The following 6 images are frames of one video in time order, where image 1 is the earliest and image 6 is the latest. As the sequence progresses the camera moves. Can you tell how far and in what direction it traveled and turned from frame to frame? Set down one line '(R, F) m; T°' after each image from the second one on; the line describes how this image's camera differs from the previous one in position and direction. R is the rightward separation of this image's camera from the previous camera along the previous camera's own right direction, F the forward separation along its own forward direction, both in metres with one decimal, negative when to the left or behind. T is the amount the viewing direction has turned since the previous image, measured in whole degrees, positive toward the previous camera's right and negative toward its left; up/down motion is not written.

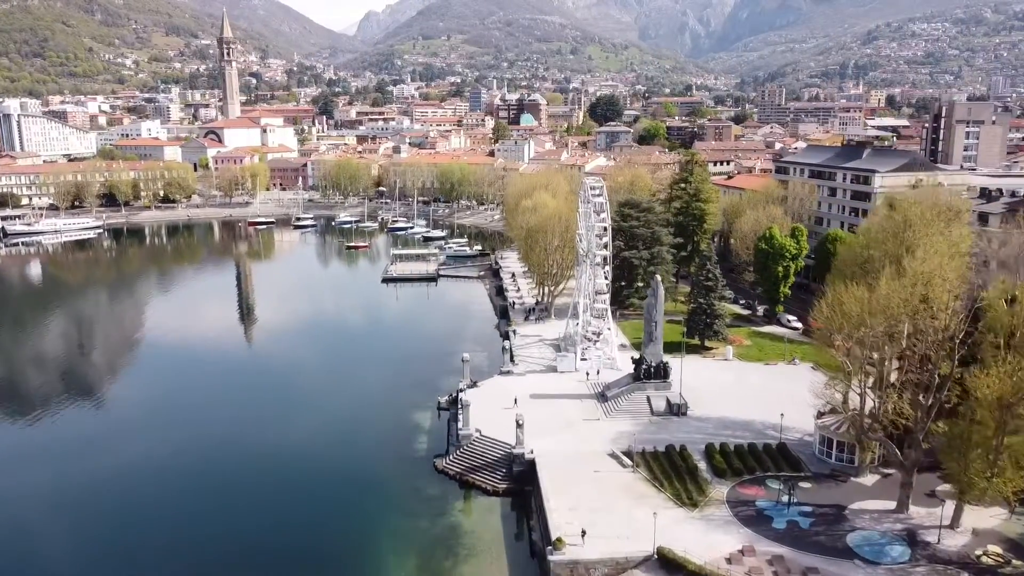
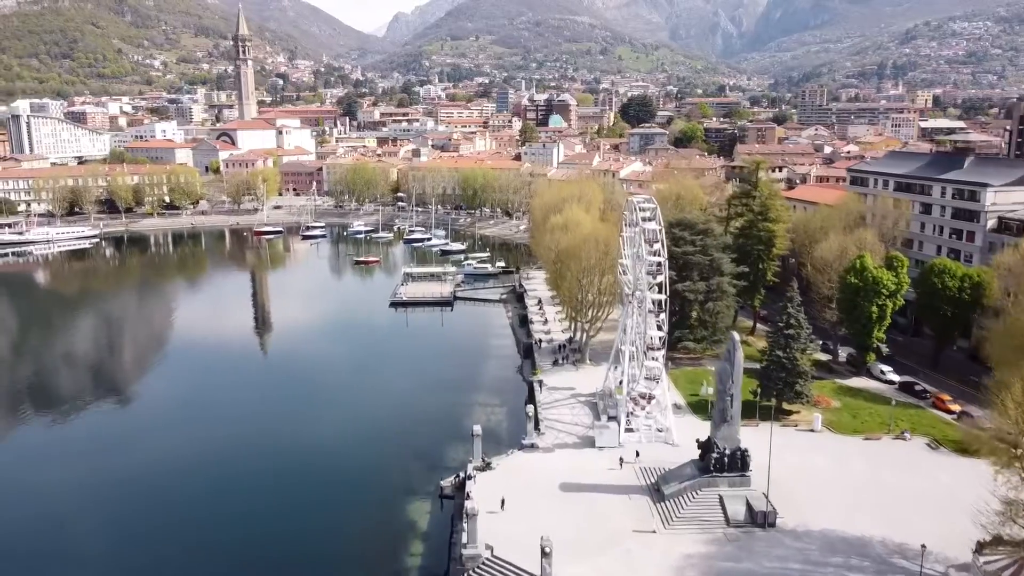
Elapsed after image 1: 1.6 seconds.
(0.0, +7.2) m; -2°
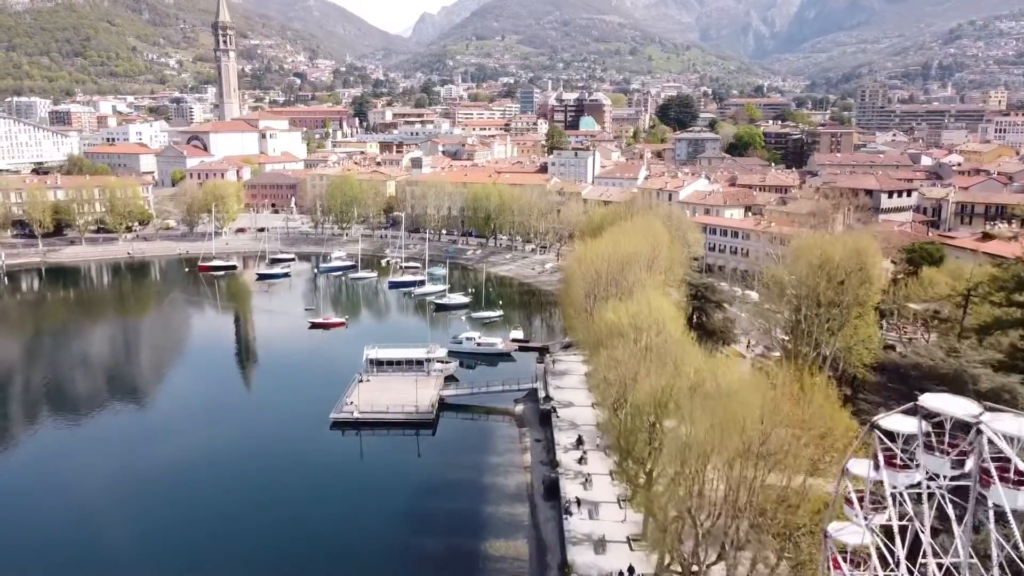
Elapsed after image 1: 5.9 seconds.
(+0.1, +19.2) m; -2°
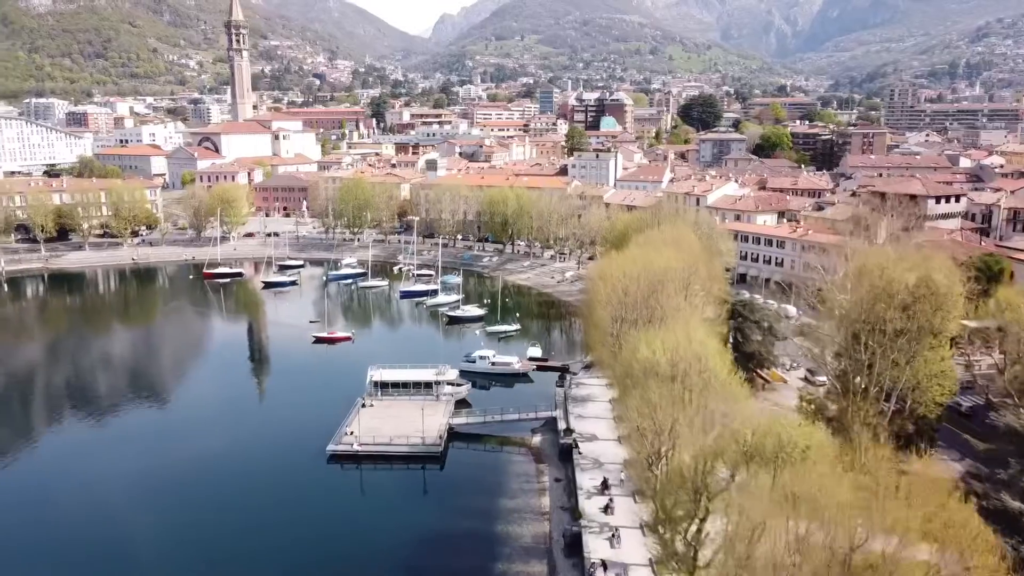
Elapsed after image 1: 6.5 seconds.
(+0.1, +3.0) m; -1°
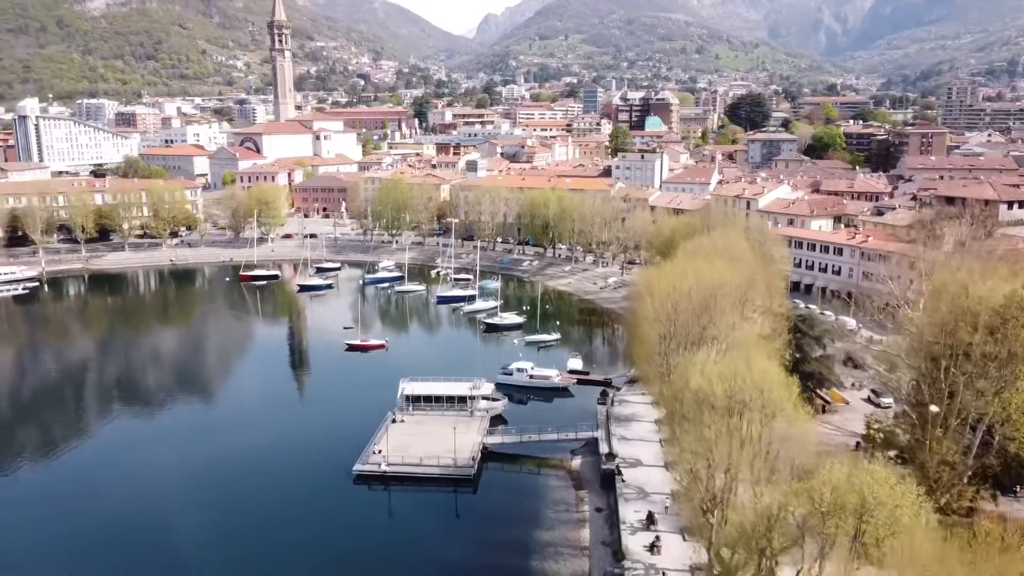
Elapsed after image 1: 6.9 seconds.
(+0.1, +1.8) m; -3°
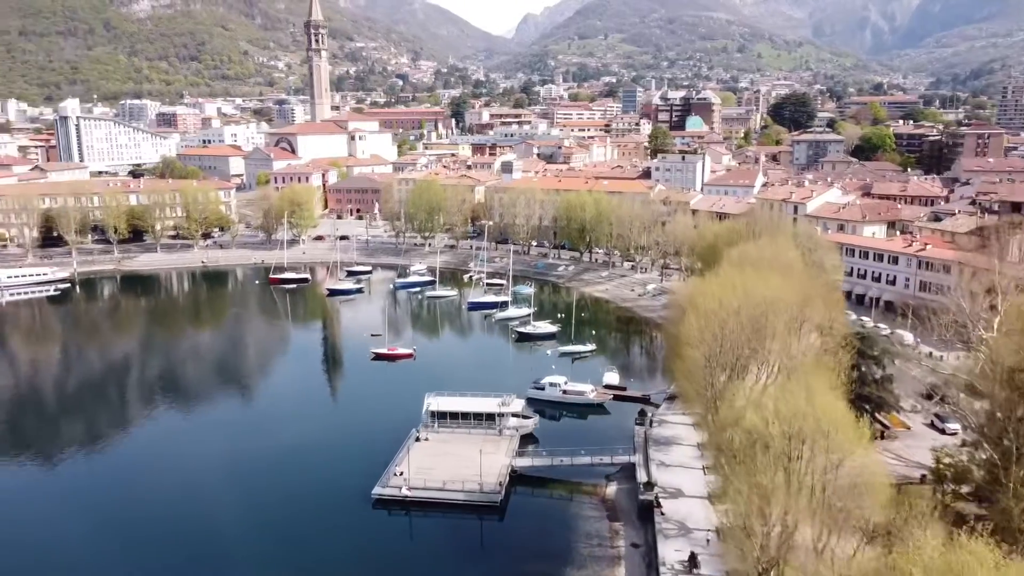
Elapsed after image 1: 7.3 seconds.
(+0.2, +1.8) m; -3°
